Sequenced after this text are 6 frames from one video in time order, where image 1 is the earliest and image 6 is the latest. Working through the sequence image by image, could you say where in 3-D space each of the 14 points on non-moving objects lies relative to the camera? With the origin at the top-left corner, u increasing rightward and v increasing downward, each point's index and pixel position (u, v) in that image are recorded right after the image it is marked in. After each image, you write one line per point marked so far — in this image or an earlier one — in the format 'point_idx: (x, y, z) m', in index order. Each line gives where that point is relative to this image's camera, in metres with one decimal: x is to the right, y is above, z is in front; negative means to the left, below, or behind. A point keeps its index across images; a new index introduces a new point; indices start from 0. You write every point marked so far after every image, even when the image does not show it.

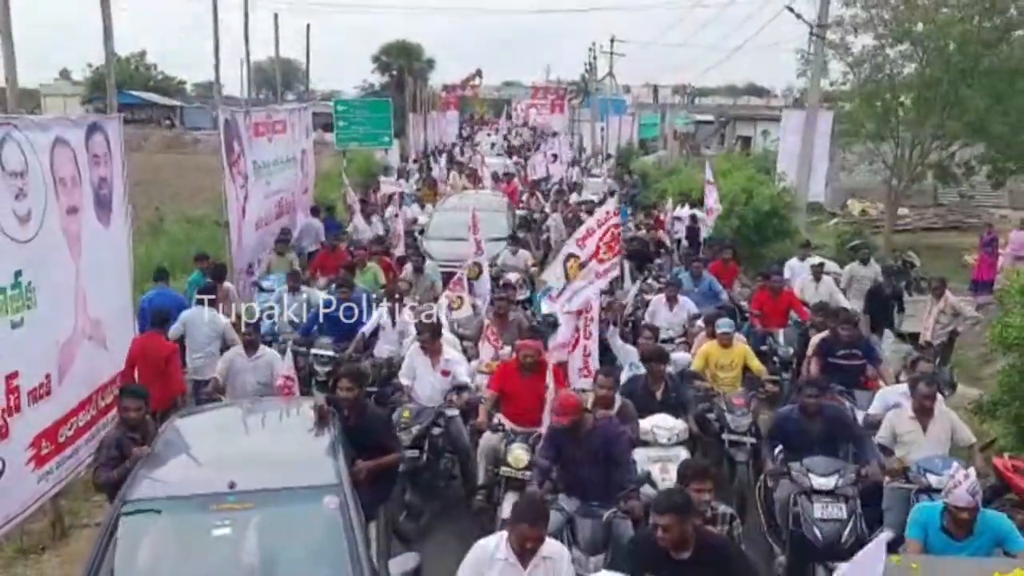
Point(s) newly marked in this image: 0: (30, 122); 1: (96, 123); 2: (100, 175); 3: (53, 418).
0: (-3.0, +1.0, +7.3) m
1: (-3.0, +1.2, +8.6) m
2: (-3.0, +0.8, +8.7) m
3: (-3.0, -0.8, +7.7) m
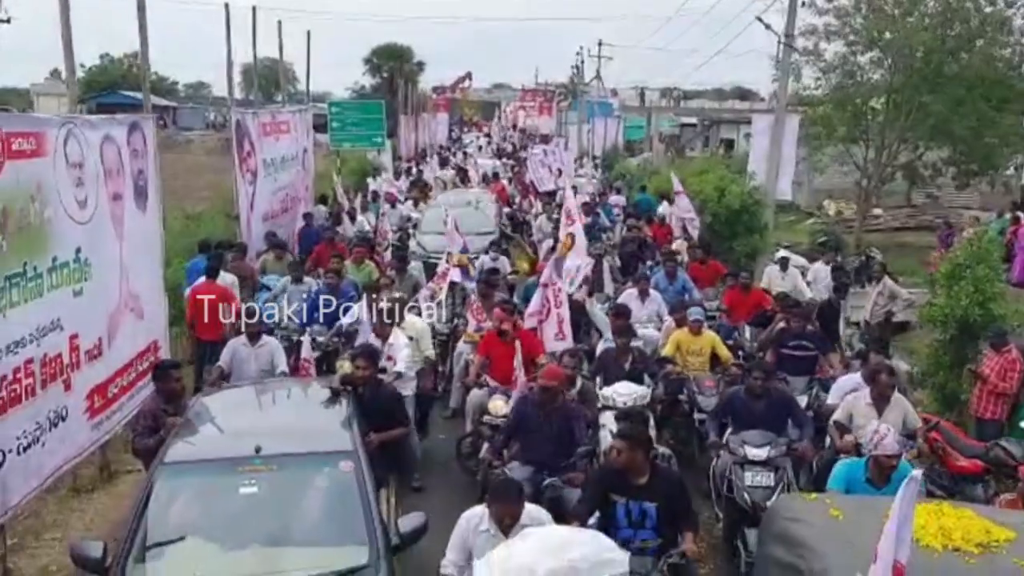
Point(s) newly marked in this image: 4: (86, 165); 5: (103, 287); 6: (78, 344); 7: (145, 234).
0: (-3.1, +1.2, +8.6) m
1: (-3.1, +1.4, +9.8) m
2: (-3.1, +1.0, +9.9) m
3: (-3.1, -0.7, +8.9) m
4: (-3.1, +0.9, +8.5) m
5: (-3.1, 0.0, +8.9) m
6: (-3.1, -0.4, +8.3) m
7: (-3.1, +0.5, +10.1) m
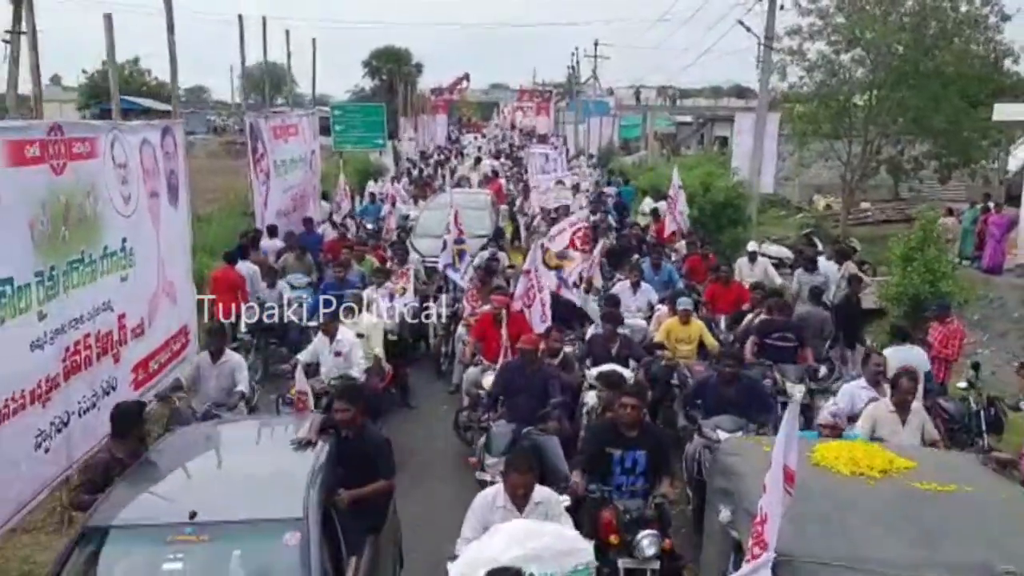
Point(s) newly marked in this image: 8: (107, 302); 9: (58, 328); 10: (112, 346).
0: (-3.2, +1.3, +9.7) m
1: (-3.2, +1.5, +10.9) m
2: (-3.2, +1.1, +11.0) m
3: (-3.1, -0.5, +10.0) m
4: (-3.1, +1.0, +9.6) m
5: (-3.1, +0.1, +10.0) m
6: (-3.1, -0.3, +9.4) m
7: (-3.2, +0.6, +11.2) m
8: (-3.1, -0.1, +9.0) m
9: (-3.1, -0.3, +7.9) m
10: (-3.1, -0.4, +9.1) m
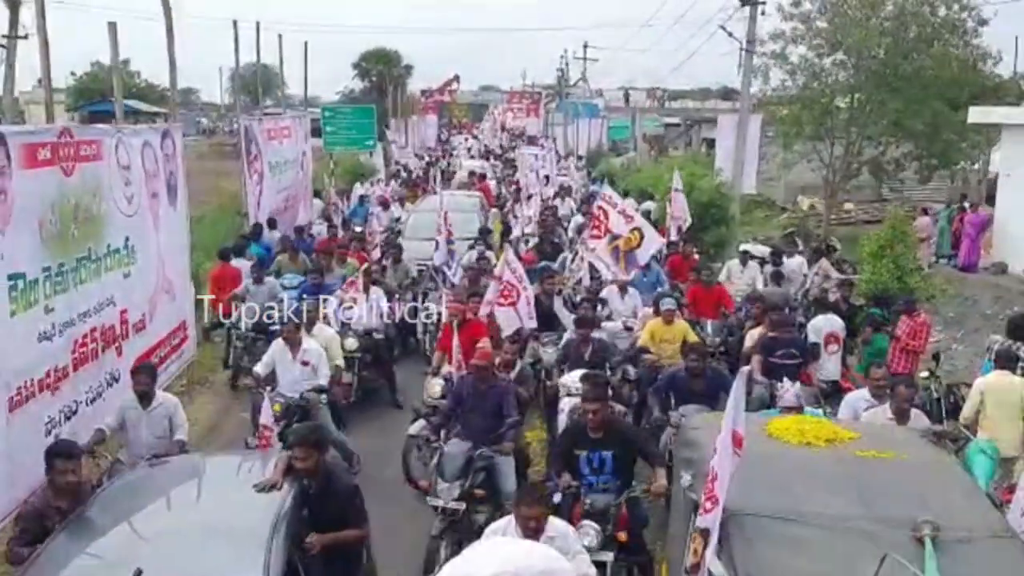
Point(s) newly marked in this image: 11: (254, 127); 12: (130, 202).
0: (-3.3, +1.4, +10.1) m
1: (-3.3, +1.5, +11.4) m
2: (-3.3, +1.2, +11.5) m
3: (-3.2, -0.5, +10.5) m
4: (-3.3, +1.0, +10.1) m
5: (-3.2, +0.1, +10.4) m
6: (-3.2, -0.3, +9.9) m
7: (-3.3, +0.6, +11.6) m
8: (-3.2, -0.1, +9.4) m
9: (-3.2, -0.2, +8.4) m
10: (-3.2, -0.4, +9.6) m
11: (-4.0, +2.5, +18.2) m
12: (-3.3, +0.7, +10.1) m
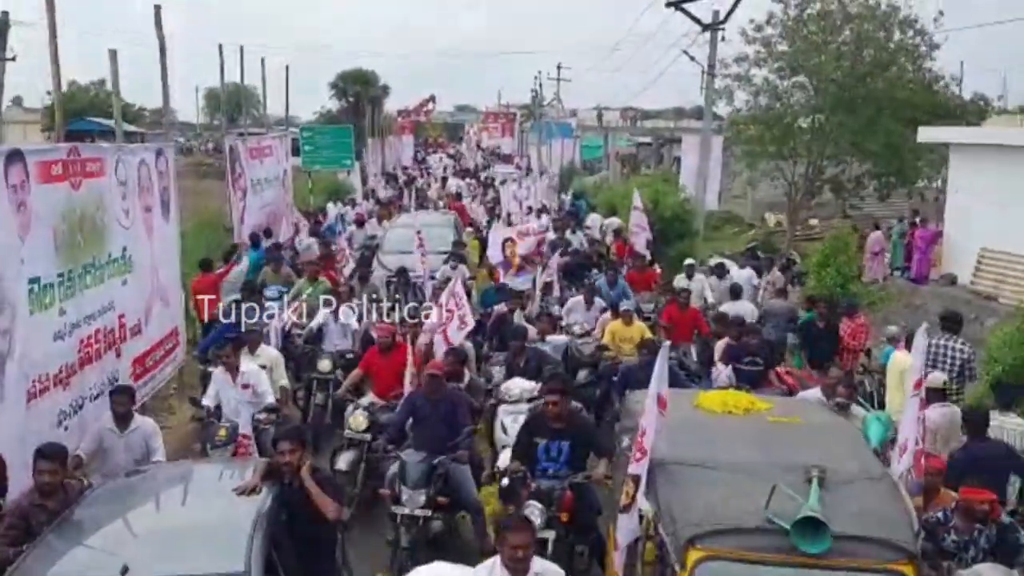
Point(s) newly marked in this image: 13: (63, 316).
0: (-3.6, +1.3, +11.0) m
1: (-3.6, +1.4, +12.2) m
2: (-3.6, +1.1, +12.3) m
3: (-3.5, -0.6, +11.3) m
4: (-3.6, +1.0, +10.9) m
5: (-3.5, +0.1, +11.3) m
6: (-3.5, -0.3, +10.7) m
7: (-3.6, +0.5, +12.5) m
8: (-3.5, -0.1, +10.2) m
9: (-3.4, -0.3, +9.2) m
10: (-3.5, -0.5, +10.4) m
11: (-4.4, +2.3, +19.1) m
12: (-3.5, +0.7, +10.9) m
13: (-3.4, -0.2, +8.9) m
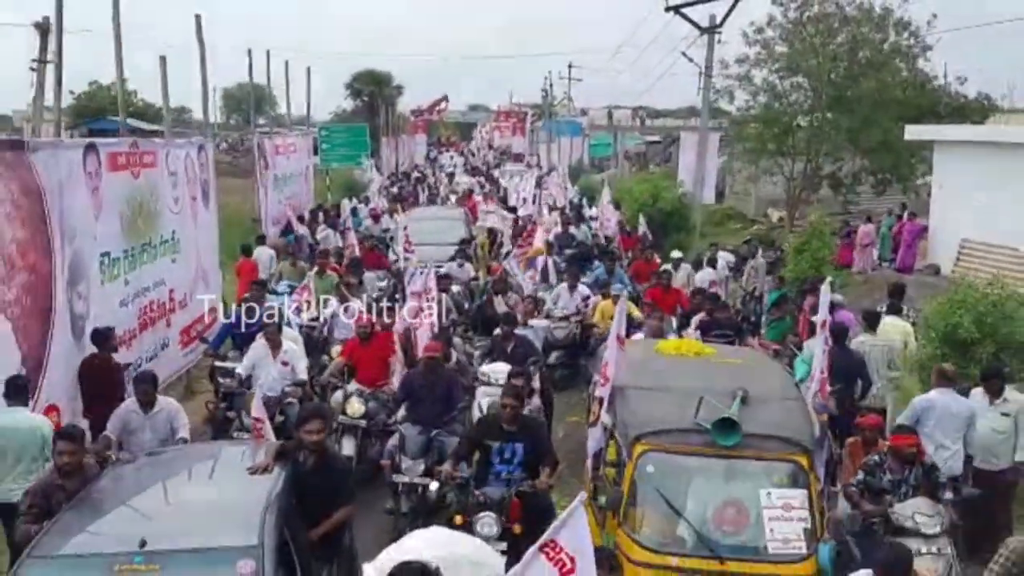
0: (-3.5, +1.5, +12.4) m
1: (-3.6, +1.7, +13.6) m
2: (-3.6, +1.3, +13.7) m
3: (-3.5, -0.4, +12.7) m
4: (-3.5, +1.2, +12.3) m
5: (-3.5, +0.3, +12.6) m
6: (-3.5, -0.1, +12.1) m
7: (-3.6, +0.7, +13.9) m
8: (-3.4, +0.1, +11.6) m
9: (-3.4, 0.0, +10.6) m
10: (-3.5, -0.2, +11.8) m
11: (-4.3, +2.5, +20.5) m
12: (-3.5, +0.9, +12.3) m
13: (-3.4, 0.0, +10.3) m
